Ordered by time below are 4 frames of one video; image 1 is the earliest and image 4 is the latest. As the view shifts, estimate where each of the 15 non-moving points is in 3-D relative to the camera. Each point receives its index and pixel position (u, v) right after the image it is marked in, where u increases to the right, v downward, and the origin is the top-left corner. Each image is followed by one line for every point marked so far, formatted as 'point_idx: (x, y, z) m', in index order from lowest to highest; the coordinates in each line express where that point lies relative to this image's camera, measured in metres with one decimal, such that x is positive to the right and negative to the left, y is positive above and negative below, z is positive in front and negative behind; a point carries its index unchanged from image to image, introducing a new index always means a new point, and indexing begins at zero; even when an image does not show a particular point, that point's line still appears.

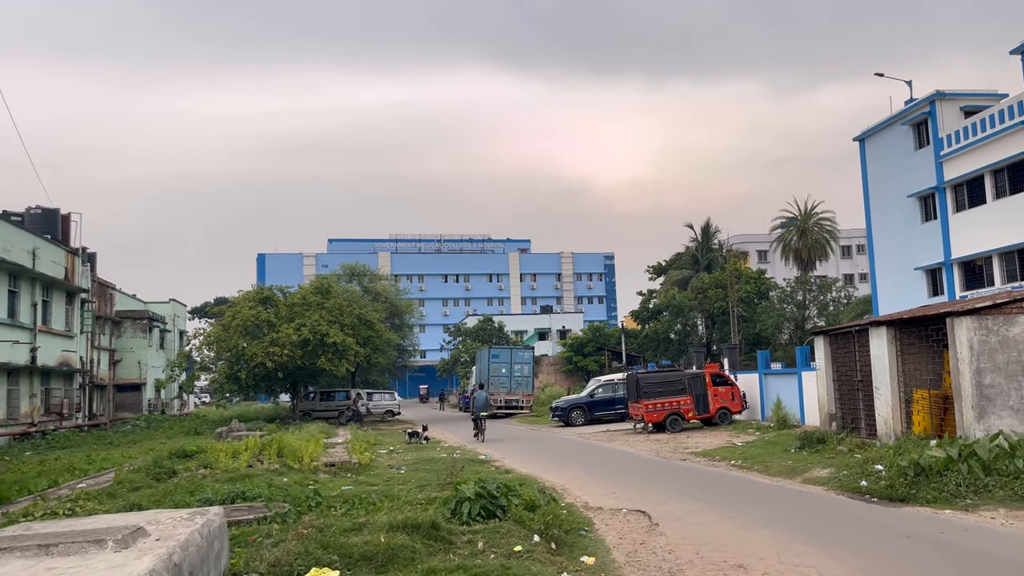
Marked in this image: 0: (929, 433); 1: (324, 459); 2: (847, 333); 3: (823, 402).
0: (+7.6, -2.6, +13.6) m
1: (-4.1, -3.7, +16.1) m
2: (+7.3, -0.9, +16.3) m
3: (+7.0, -2.6, +17.0) m
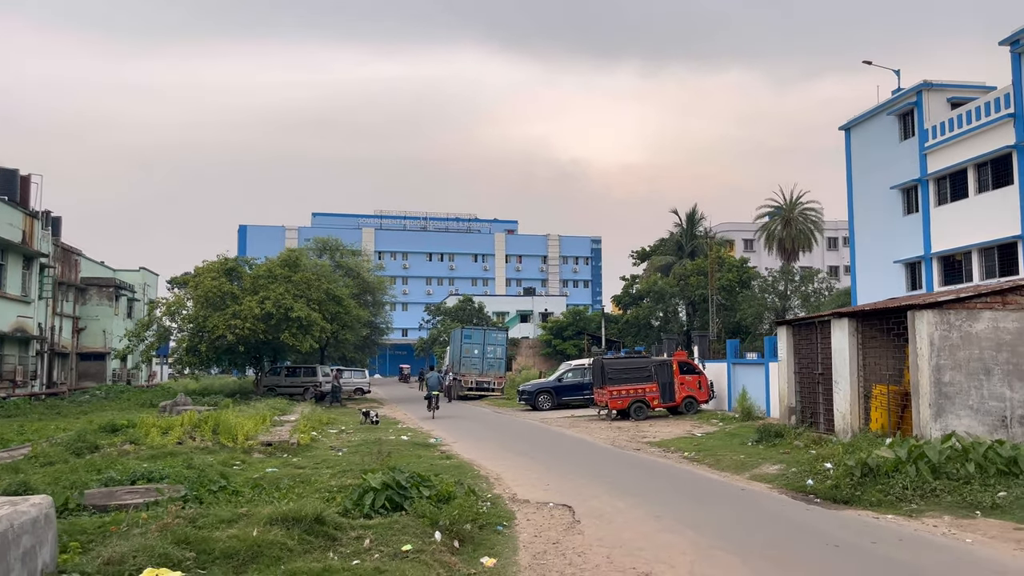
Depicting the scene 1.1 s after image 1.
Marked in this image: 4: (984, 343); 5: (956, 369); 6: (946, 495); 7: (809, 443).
0: (+6.5, -2.5, +13.1) m
1: (-5.2, -3.1, +15.4) m
2: (+6.2, -0.7, +15.7) m
3: (+5.9, -2.3, +16.5) m
4: (+7.5, -0.9, +11.9) m
5: (+7.0, -1.3, +11.8) m
6: (+5.2, -2.5, +9.0) m
7: (+5.6, -2.9, +14.1) m
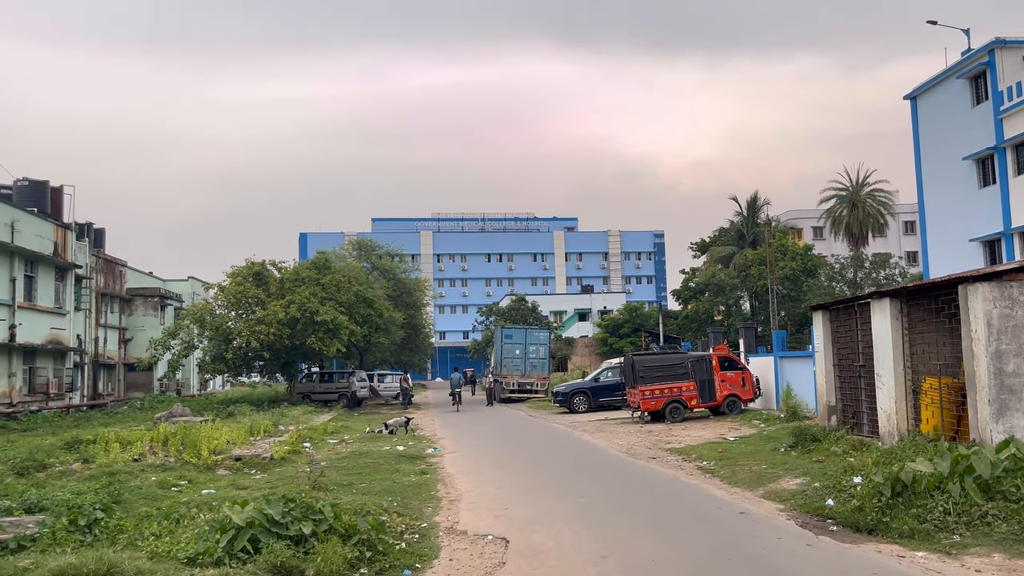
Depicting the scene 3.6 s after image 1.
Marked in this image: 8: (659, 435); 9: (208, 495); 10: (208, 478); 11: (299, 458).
0: (+6.2, -2.1, +10.8) m
1: (-5.2, -3.1, +14.2) m
2: (+6.1, -0.3, +13.4) m
3: (+5.9, -2.0, +14.2) m
4: (+7.0, -0.4, +9.5) m
5: (+6.5, -0.9, +9.5) m
6: (+4.5, -2.2, +6.9) m
7: (+5.3, -2.6, +11.9) m
8: (+3.6, -3.6, +18.4) m
9: (-4.0, -2.7, +9.9) m
10: (-4.8, -3.0, +11.9) m
11: (-4.1, -3.3, +14.5) m
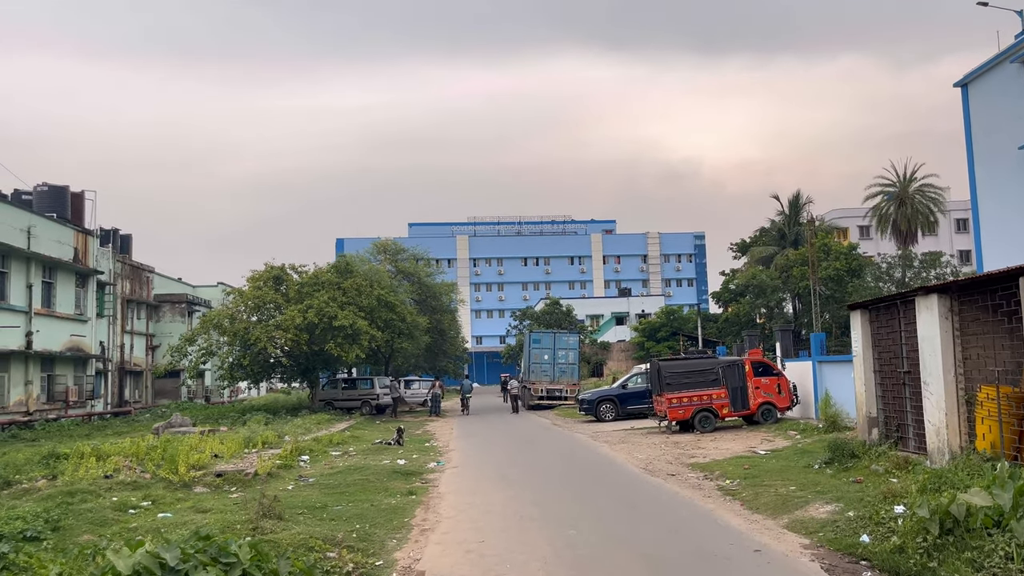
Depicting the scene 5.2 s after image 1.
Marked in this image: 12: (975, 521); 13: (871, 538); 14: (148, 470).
0: (+6.0, -2.0, +9.3) m
1: (-5.2, -3.1, +13.3) m
2: (+6.0, -0.3, +11.9) m
3: (+5.9, -1.9, +12.7) m
4: (+6.7, -0.4, +7.9) m
5: (+6.2, -0.8, +7.9) m
6: (+4.2, -2.1, +5.5) m
7: (+5.2, -2.5, +10.4) m
8: (+3.9, -3.6, +17.0) m
9: (-4.2, -2.8, +8.9) m
10: (-4.9, -3.0, +10.9) m
11: (-4.0, -3.3, +13.5) m
12: (+3.9, -1.9, +6.2) m
13: (+3.4, -2.4, +7.1) m
14: (-6.0, -3.0, +12.3) m
